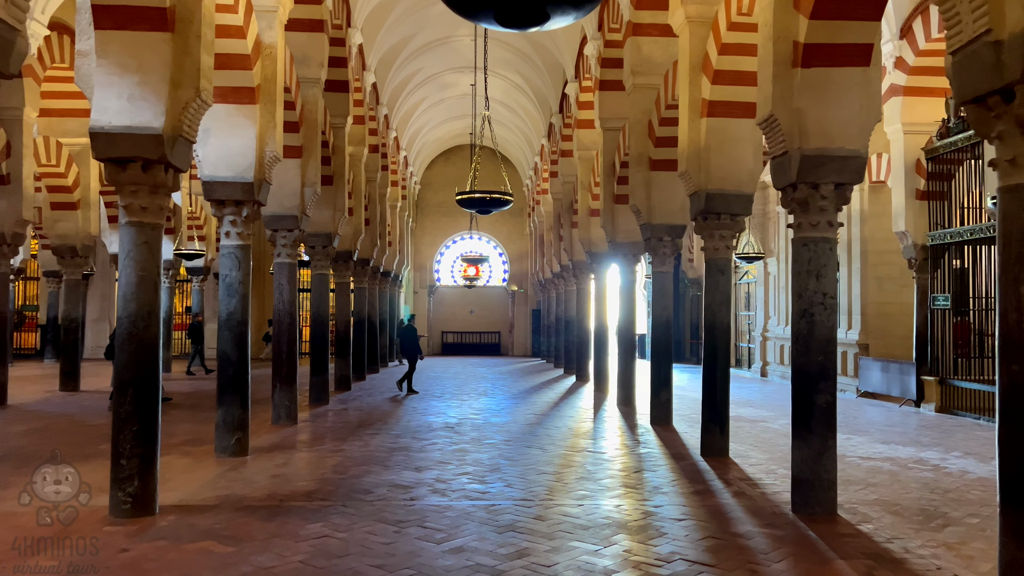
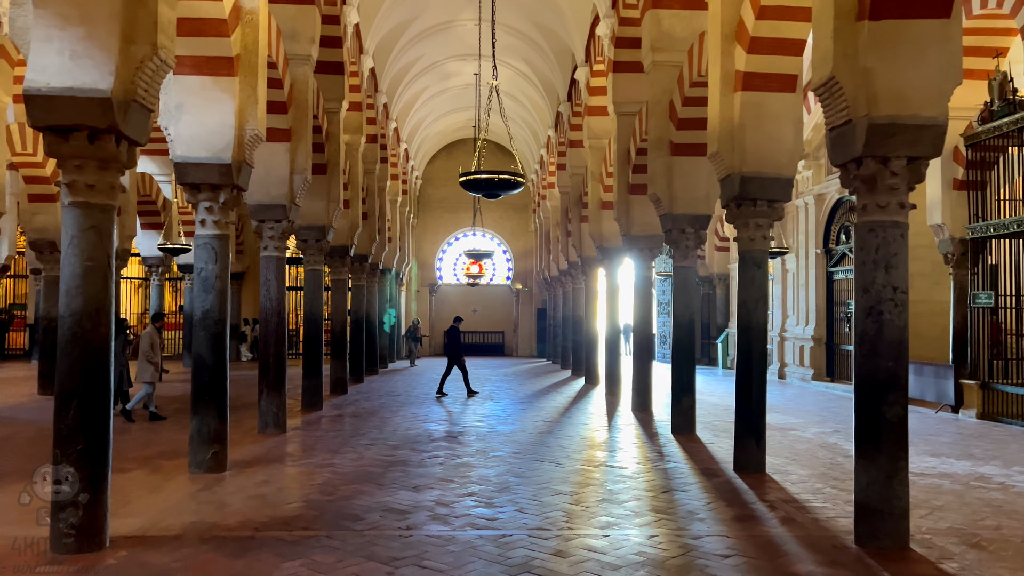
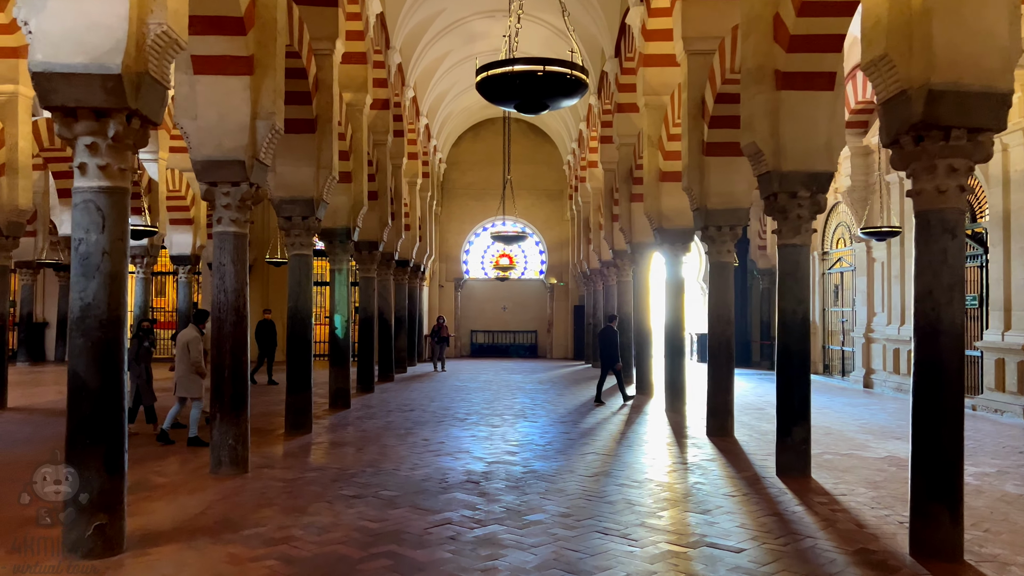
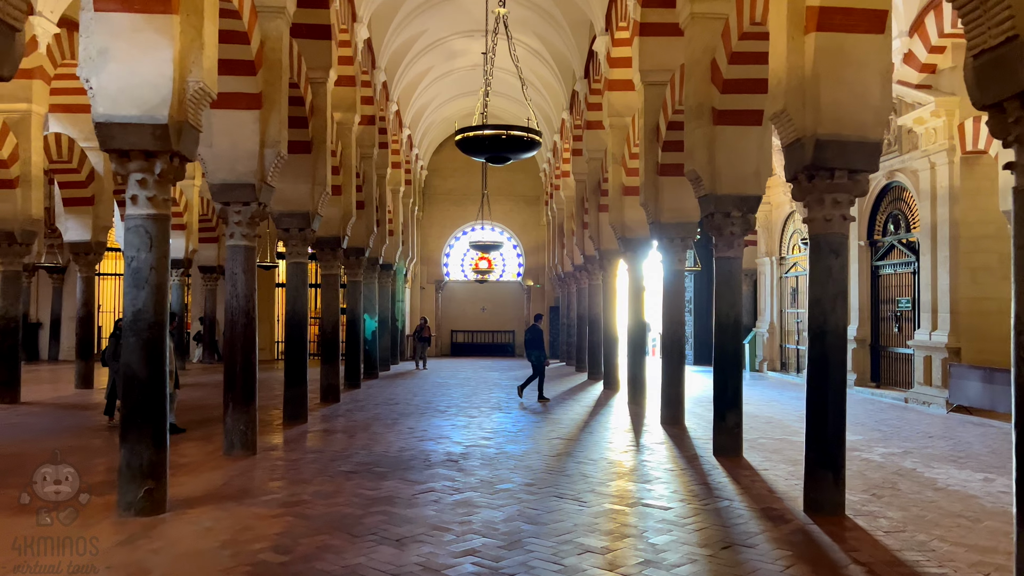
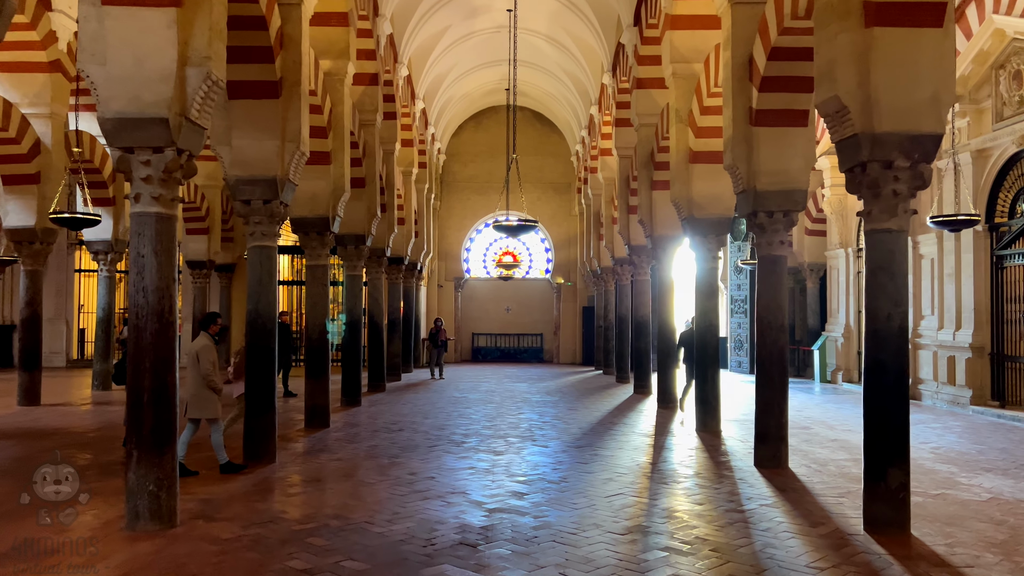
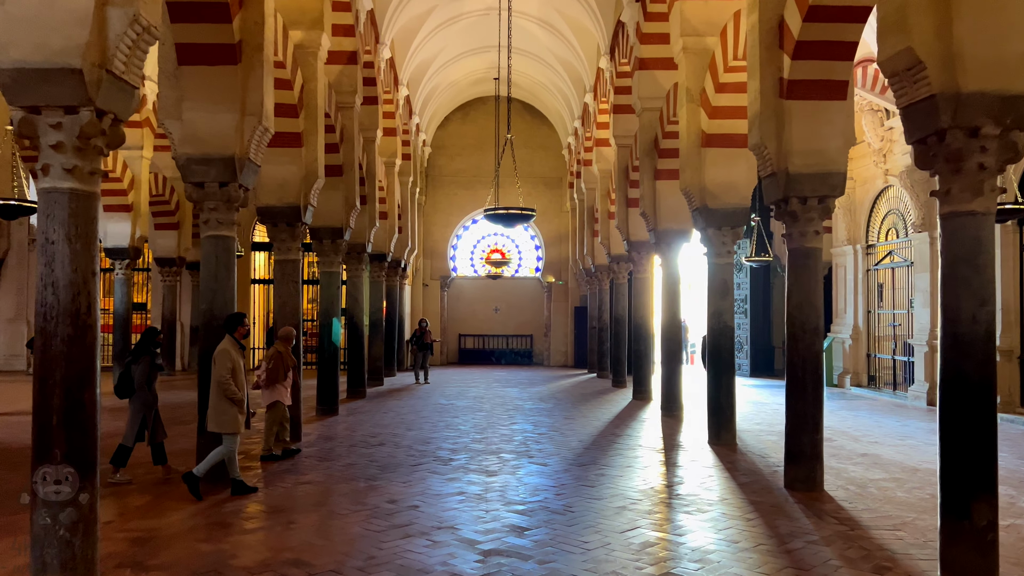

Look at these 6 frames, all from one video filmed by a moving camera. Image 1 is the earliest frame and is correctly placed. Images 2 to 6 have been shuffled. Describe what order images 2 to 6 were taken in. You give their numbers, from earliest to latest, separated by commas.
2, 4, 3, 5, 6
